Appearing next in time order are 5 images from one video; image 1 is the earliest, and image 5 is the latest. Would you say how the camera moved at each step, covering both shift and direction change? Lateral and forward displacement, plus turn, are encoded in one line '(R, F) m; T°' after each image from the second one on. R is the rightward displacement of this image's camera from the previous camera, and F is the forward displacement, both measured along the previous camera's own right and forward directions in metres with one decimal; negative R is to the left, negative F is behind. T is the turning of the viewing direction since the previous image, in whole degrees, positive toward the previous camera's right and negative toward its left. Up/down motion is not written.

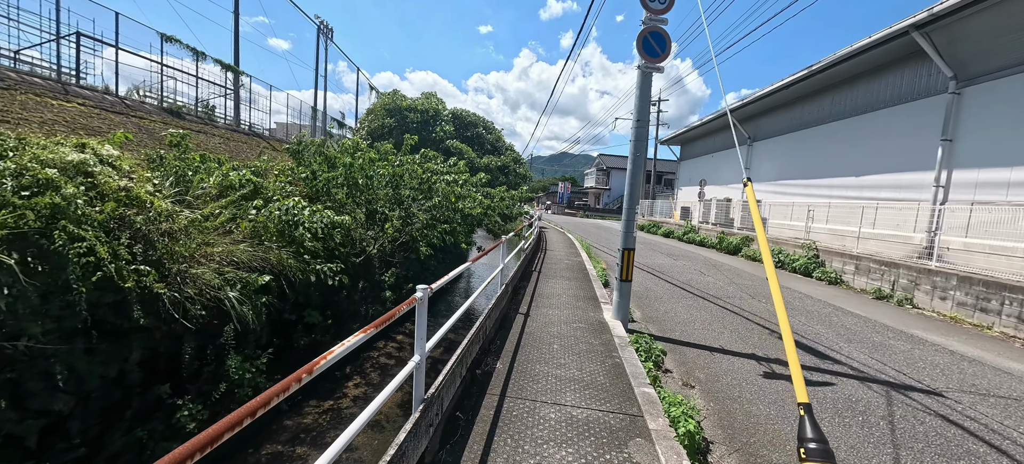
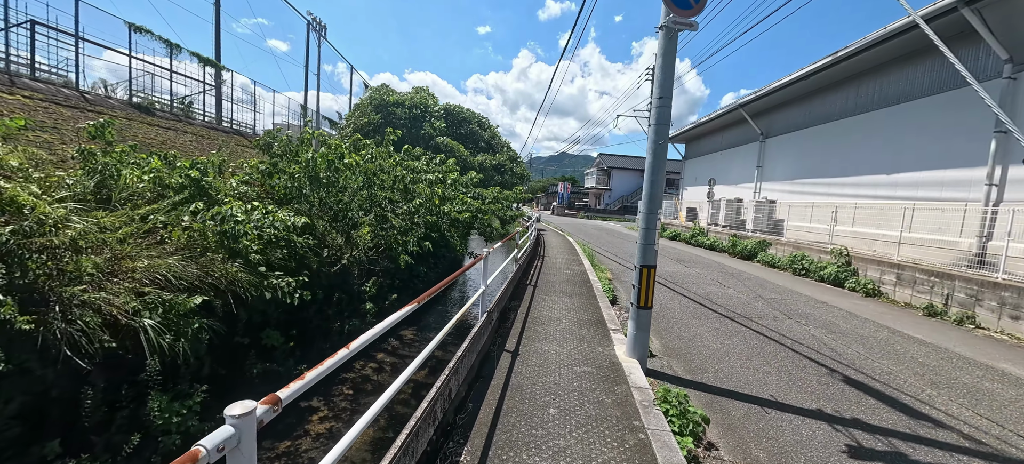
(+0.1, +0.9) m; 0°
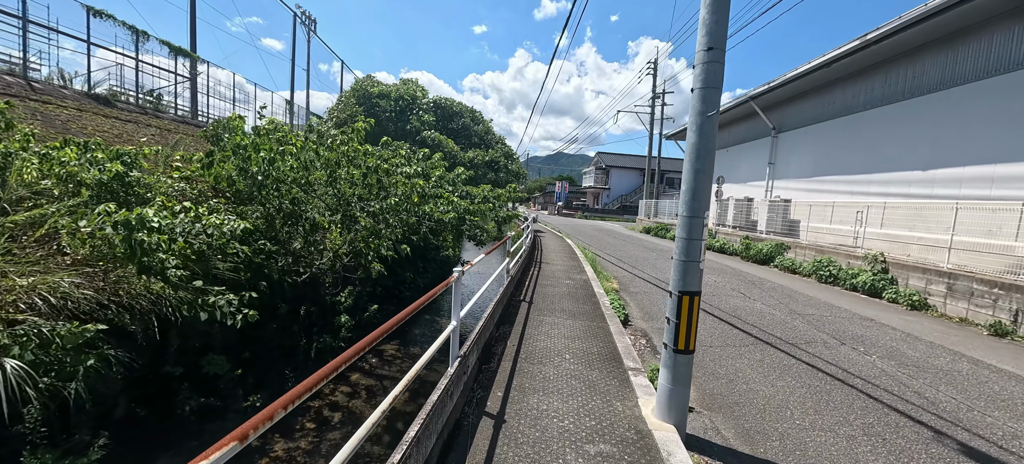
(+0.1, +0.9) m; 0°
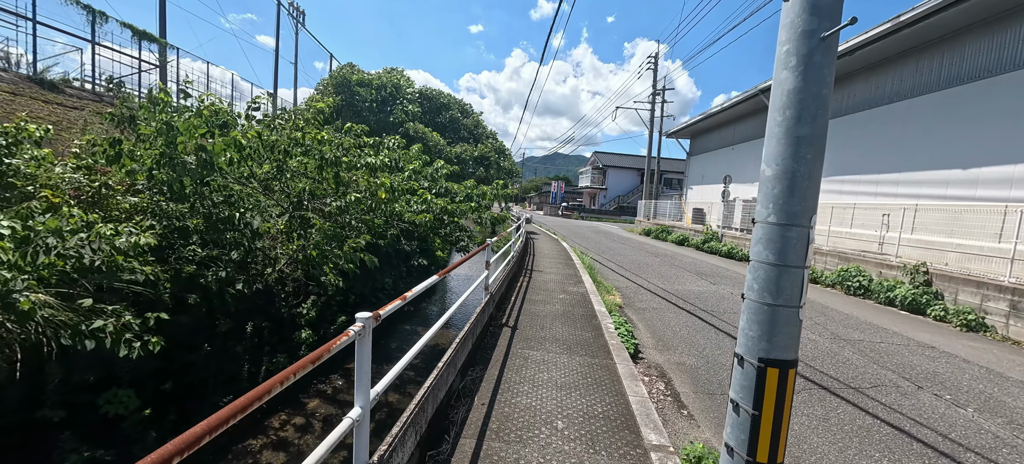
(+0.1, +0.9) m; +1°
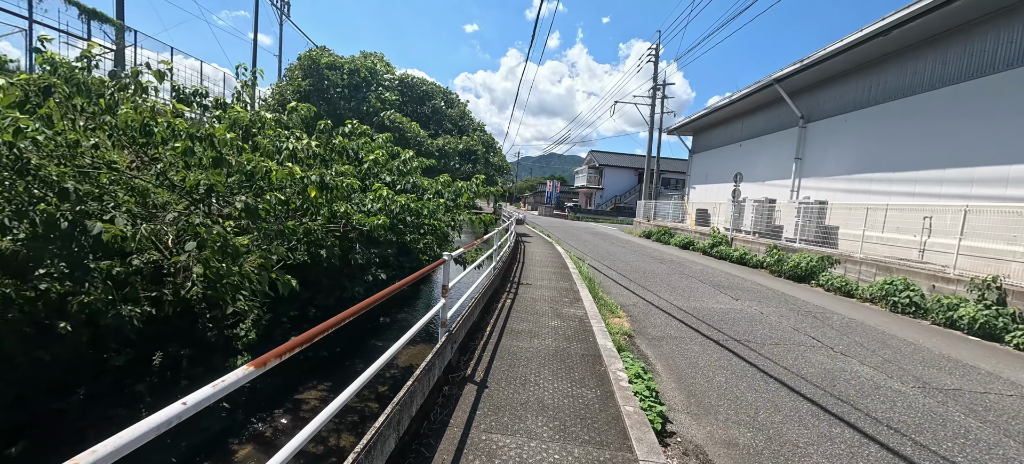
(+0.2, +1.1) m; +1°
